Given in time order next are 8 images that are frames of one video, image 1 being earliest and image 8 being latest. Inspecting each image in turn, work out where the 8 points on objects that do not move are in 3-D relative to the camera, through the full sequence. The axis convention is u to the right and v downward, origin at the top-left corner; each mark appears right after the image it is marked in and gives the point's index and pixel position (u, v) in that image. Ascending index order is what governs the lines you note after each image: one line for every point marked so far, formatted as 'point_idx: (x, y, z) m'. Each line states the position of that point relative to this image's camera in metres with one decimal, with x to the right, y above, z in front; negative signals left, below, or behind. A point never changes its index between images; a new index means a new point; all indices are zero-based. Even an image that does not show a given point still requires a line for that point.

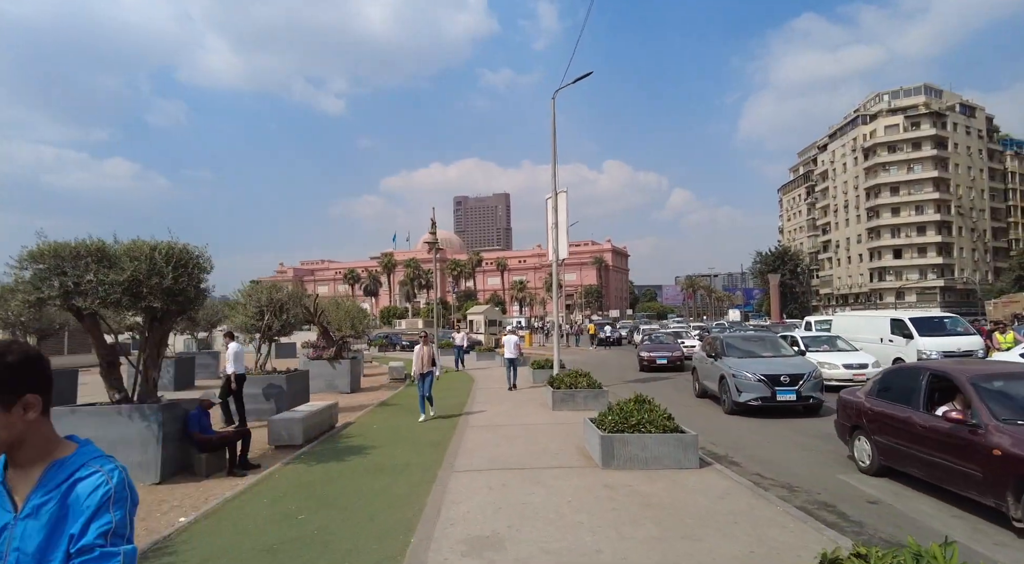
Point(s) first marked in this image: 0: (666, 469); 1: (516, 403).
0: (+1.8, -2.3, +7.1) m
1: (+0.1, -2.8, +13.4) m
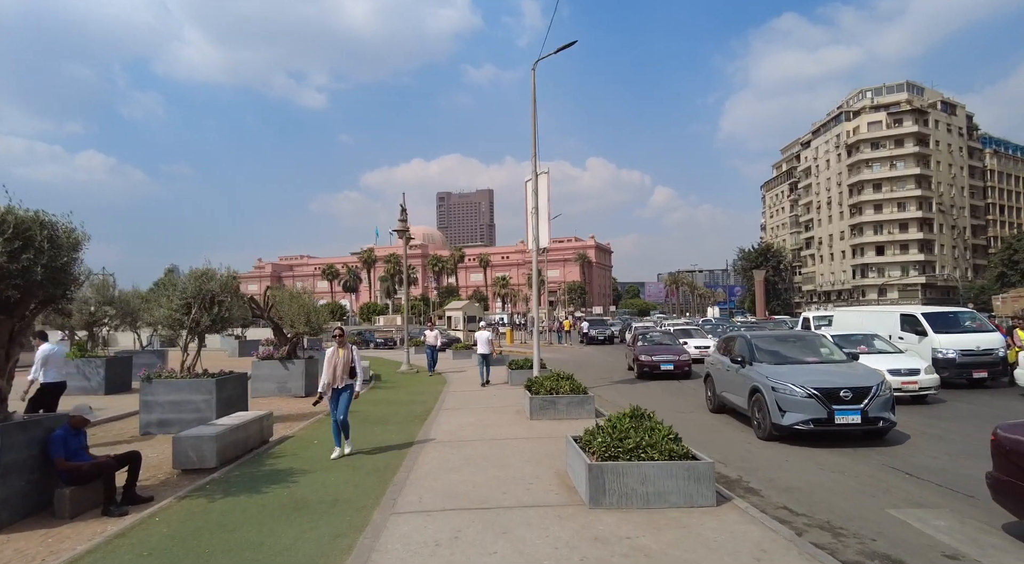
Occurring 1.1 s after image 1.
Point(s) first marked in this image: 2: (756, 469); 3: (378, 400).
0: (+1.5, -2.1, +5.4) m
1: (-0.4, -2.5, +11.6) m
2: (+3.2, -2.4, +7.7) m
3: (-3.2, -2.9, +14.6) m
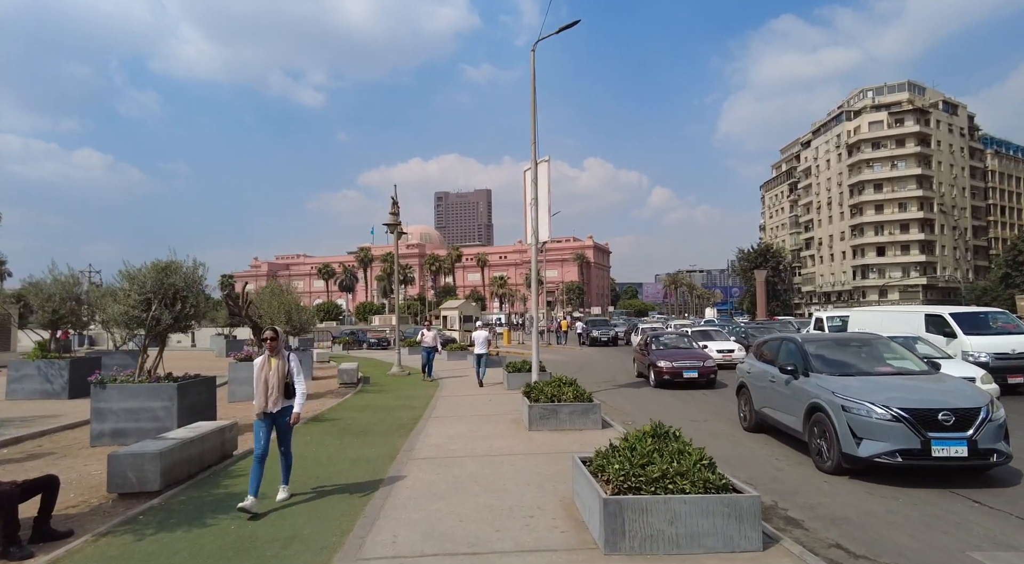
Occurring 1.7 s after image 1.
0: (+1.4, -2.0, +4.3) m
1: (-0.5, -2.5, +10.5) m
2: (+3.1, -2.3, +6.6) m
3: (-3.3, -2.8, +13.4) m
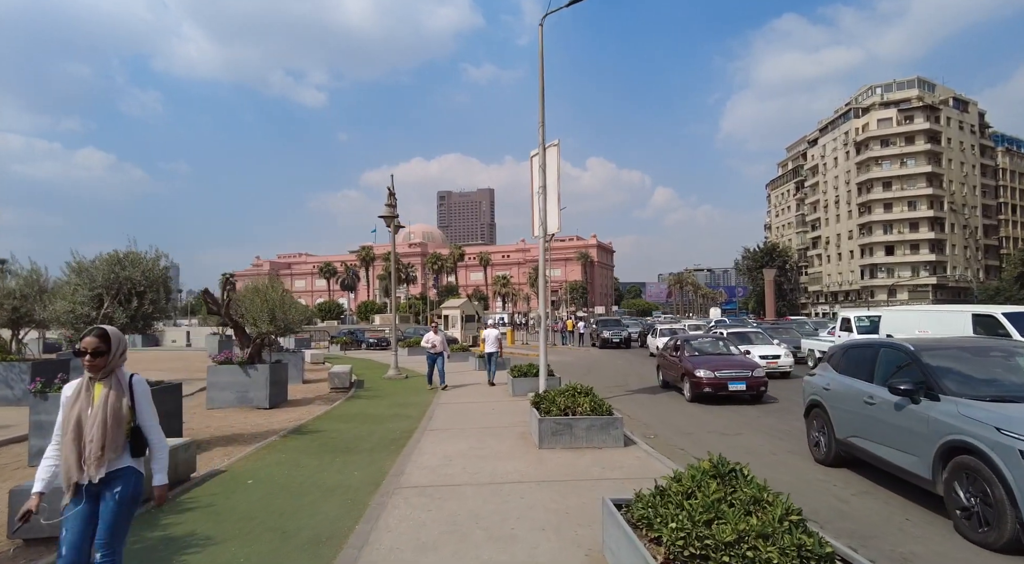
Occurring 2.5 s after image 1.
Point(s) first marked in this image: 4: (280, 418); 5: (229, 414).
0: (+1.5, -1.9, +3.0) m
1: (-0.4, -2.4, +9.2) m
2: (+3.2, -2.3, +5.2) m
3: (-3.2, -2.7, +12.1) m
4: (-4.9, -2.9, +12.5) m
5: (-6.2, -2.9, +13.0) m
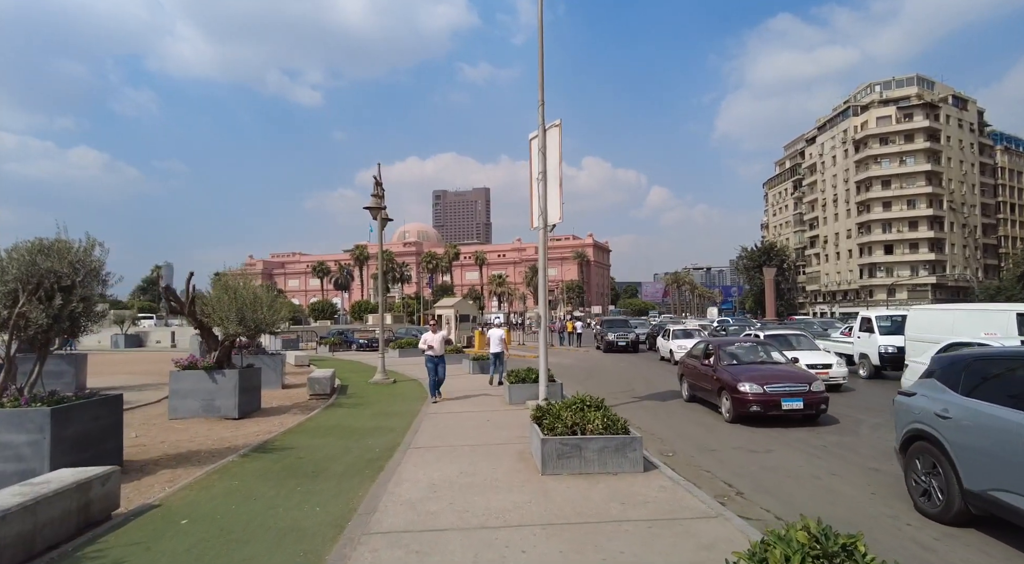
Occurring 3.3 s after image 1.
0: (+1.5, -1.8, +1.7) m
1: (-0.4, -2.3, +7.9) m
2: (+3.2, -2.2, +3.9) m
3: (-3.2, -2.6, +10.8) m
4: (-5.0, -2.8, +11.2) m
5: (-6.2, -2.8, +11.6) m
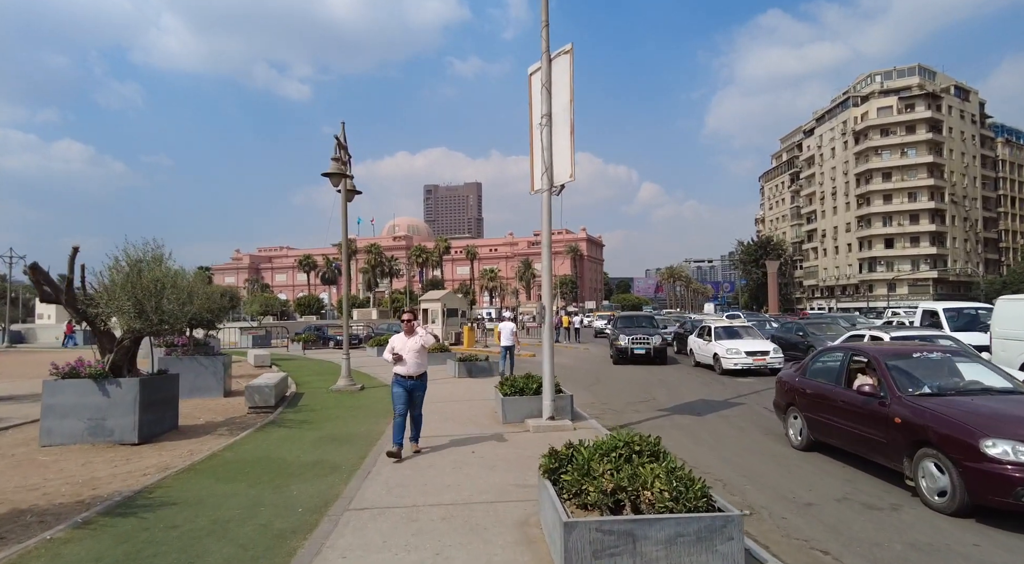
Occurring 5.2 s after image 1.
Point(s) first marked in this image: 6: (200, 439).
0: (+1.6, -1.6, -1.4) m
1: (-0.5, -2.0, +4.8) m
2: (+3.2, -1.9, +0.9) m
3: (-3.3, -2.3, +7.7) m
4: (-5.0, -2.5, +8.1) m
5: (-6.3, -2.4, +8.5) m
6: (-5.0, -2.5, +9.5) m
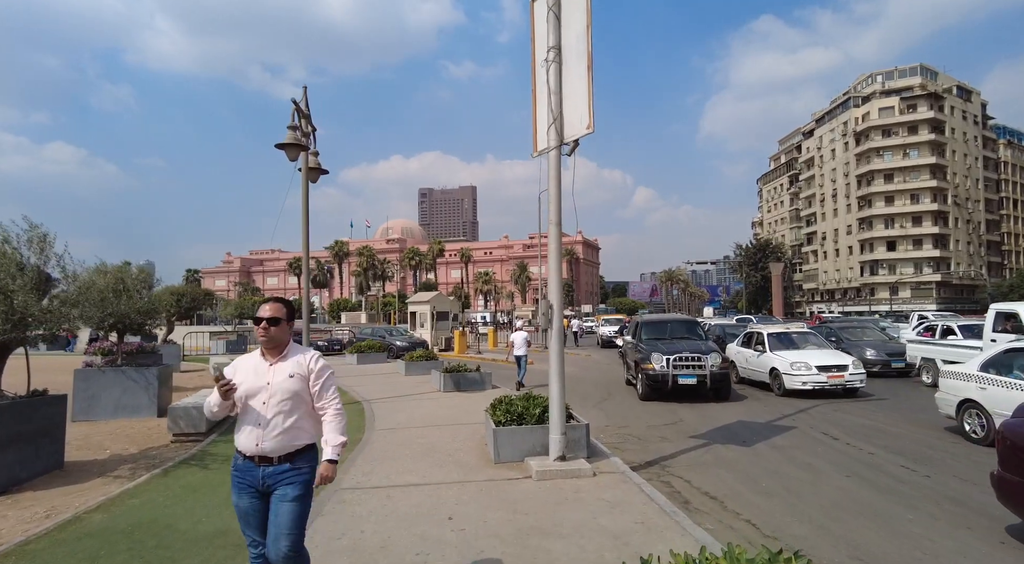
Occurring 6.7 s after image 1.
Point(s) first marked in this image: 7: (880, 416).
0: (+1.6, -1.4, -3.8) m
1: (-0.5, -1.8, +2.3) m
2: (+3.3, -1.7, -1.5) m
3: (-3.3, -2.2, +5.2) m
4: (-5.1, -2.3, +5.6) m
5: (-6.4, -2.3, +6.0) m
6: (-5.0, -2.4, +7.0) m
7: (+6.4, -2.4, +10.4) m
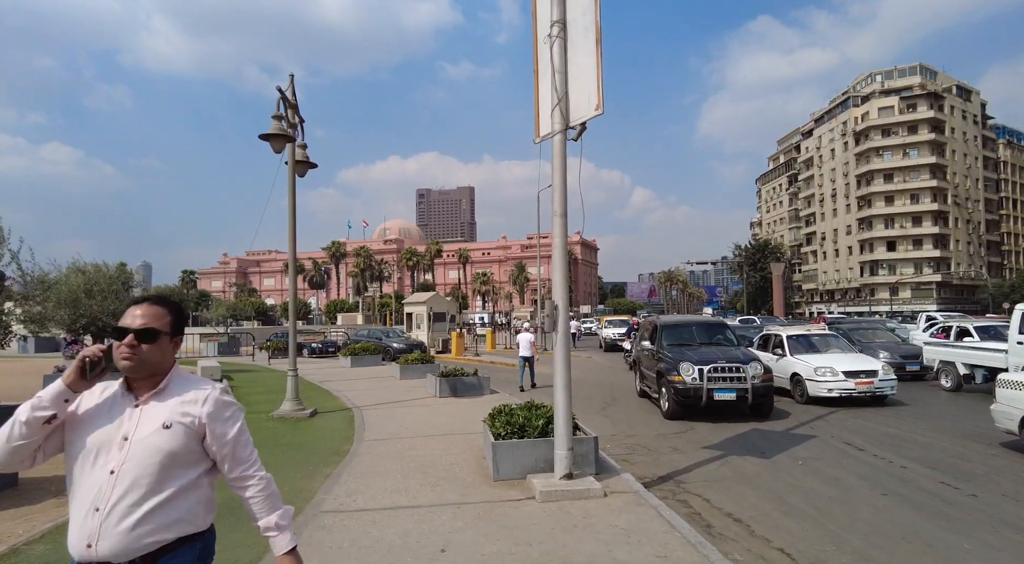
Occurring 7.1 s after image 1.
0: (+1.7, -1.4, -4.5) m
1: (-0.4, -1.8, +1.7) m
2: (+3.3, -1.7, -2.2) m
3: (-3.3, -2.2, +4.5) m
4: (-5.1, -2.3, +4.9) m
5: (-6.3, -2.3, +5.3) m
6: (-5.0, -2.4, +6.3) m
7: (+6.4, -2.3, +9.7) m
